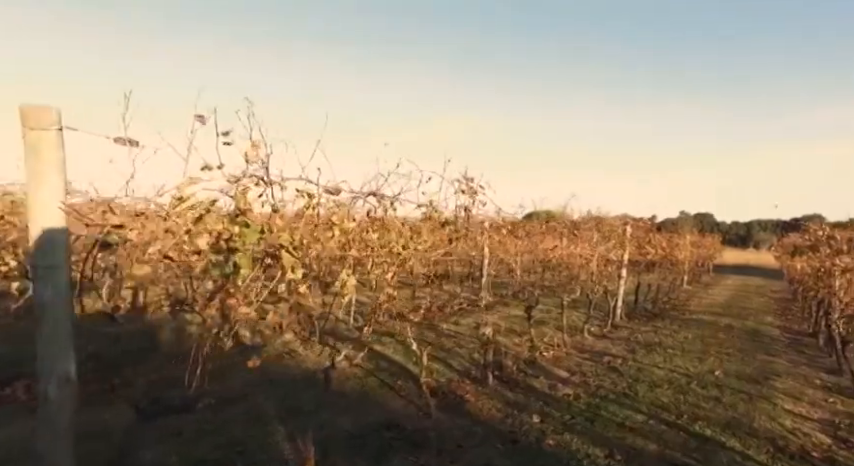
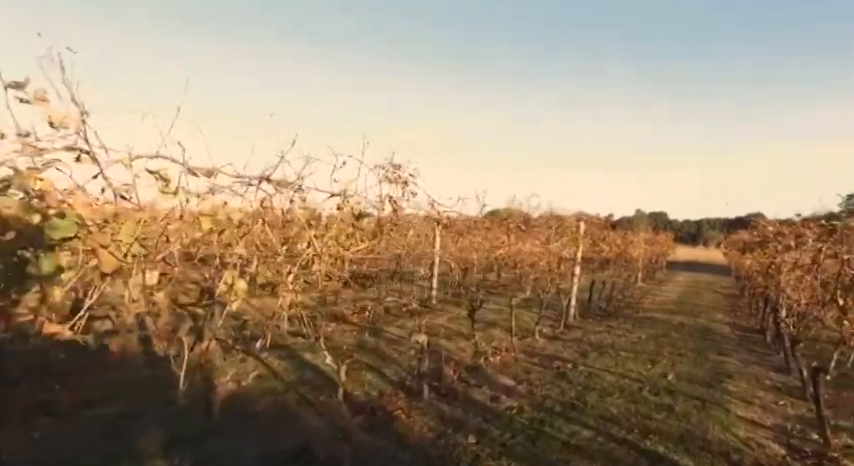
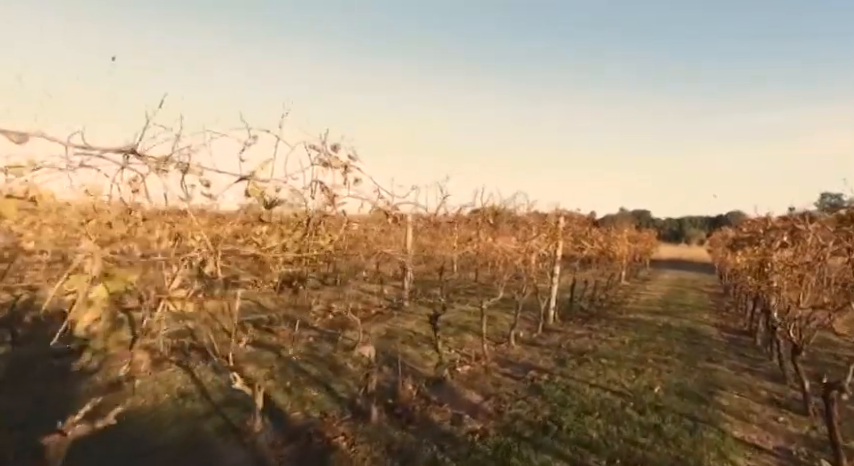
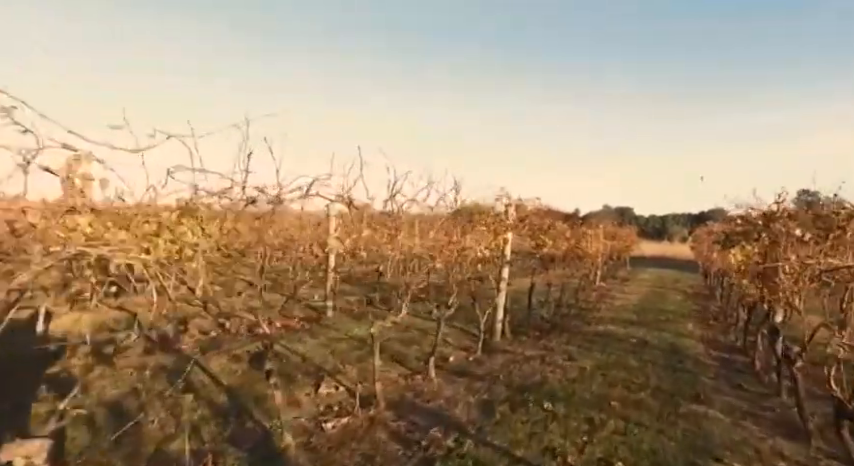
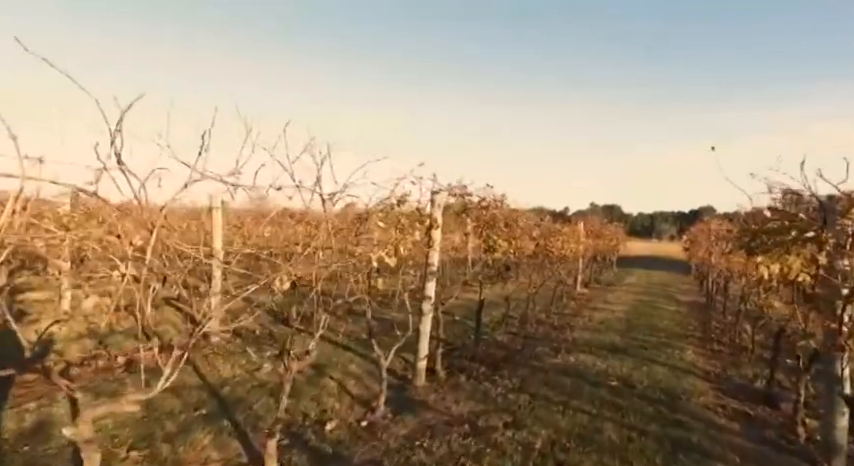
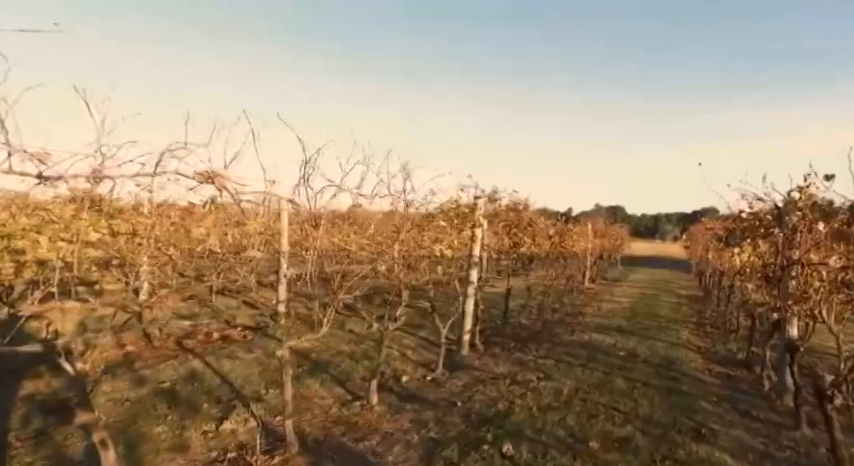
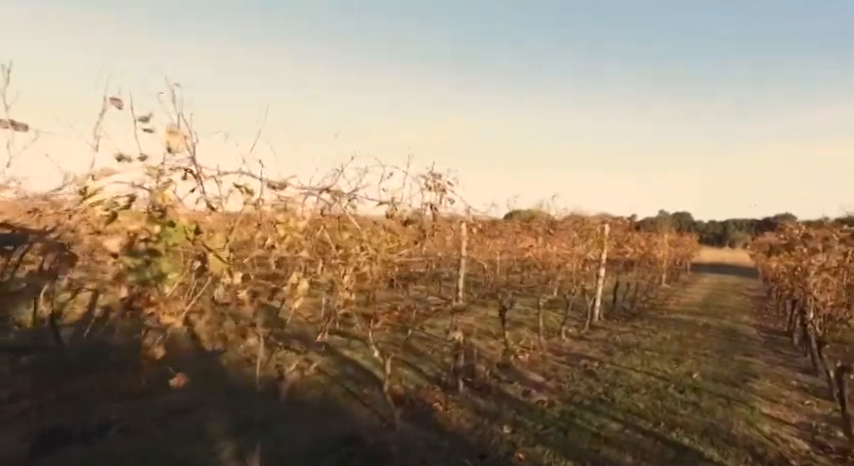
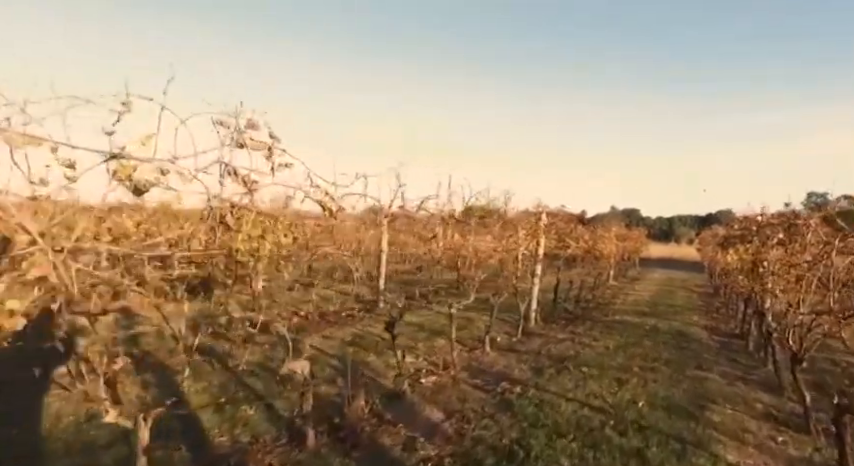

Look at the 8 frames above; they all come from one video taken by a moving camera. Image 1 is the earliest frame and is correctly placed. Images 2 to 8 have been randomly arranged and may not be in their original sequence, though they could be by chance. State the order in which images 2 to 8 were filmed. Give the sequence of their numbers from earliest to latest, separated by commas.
7, 2, 3, 8, 4, 6, 5
